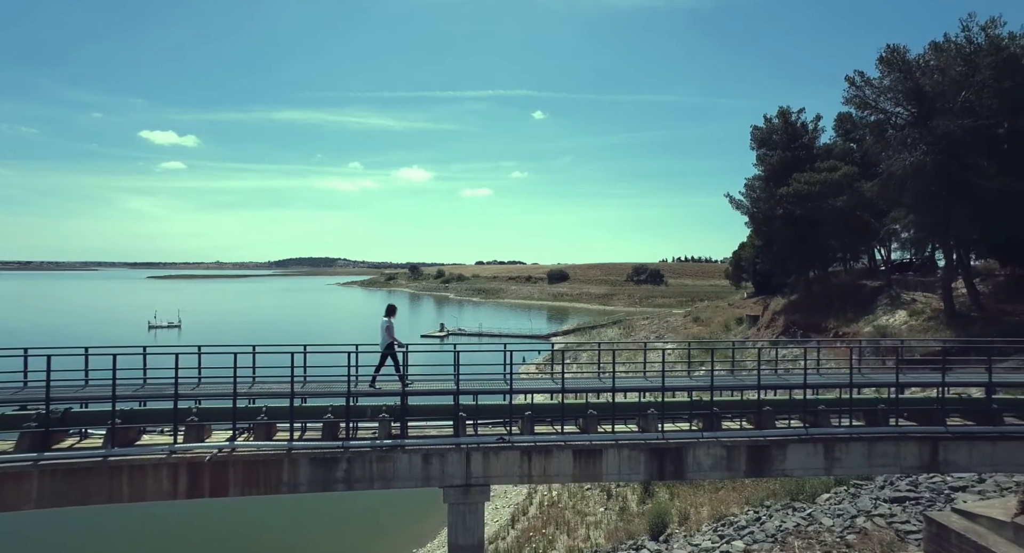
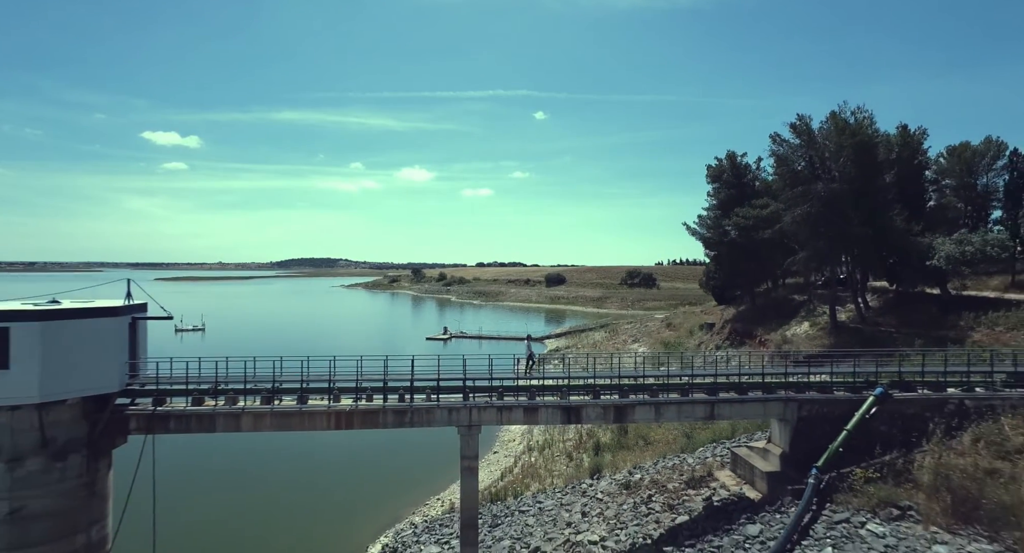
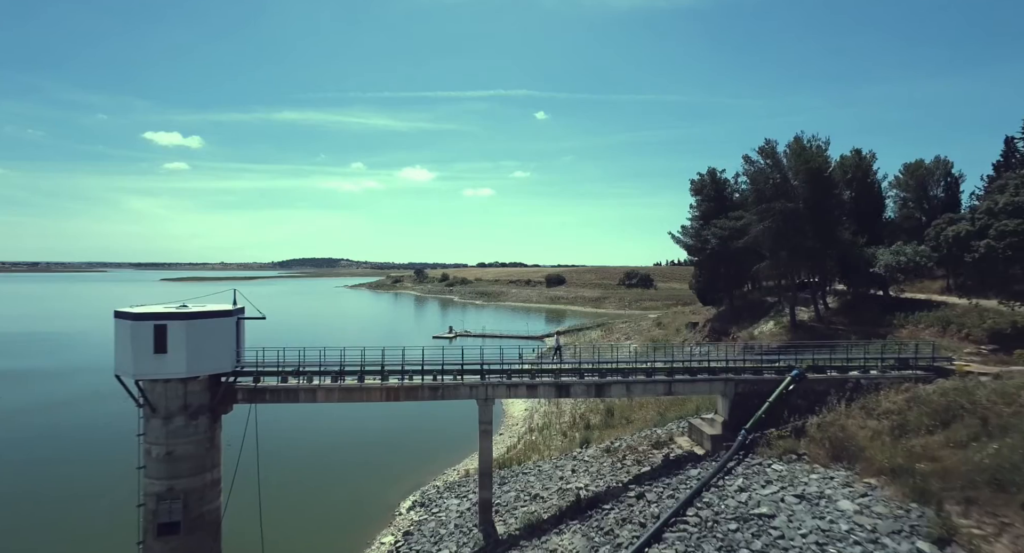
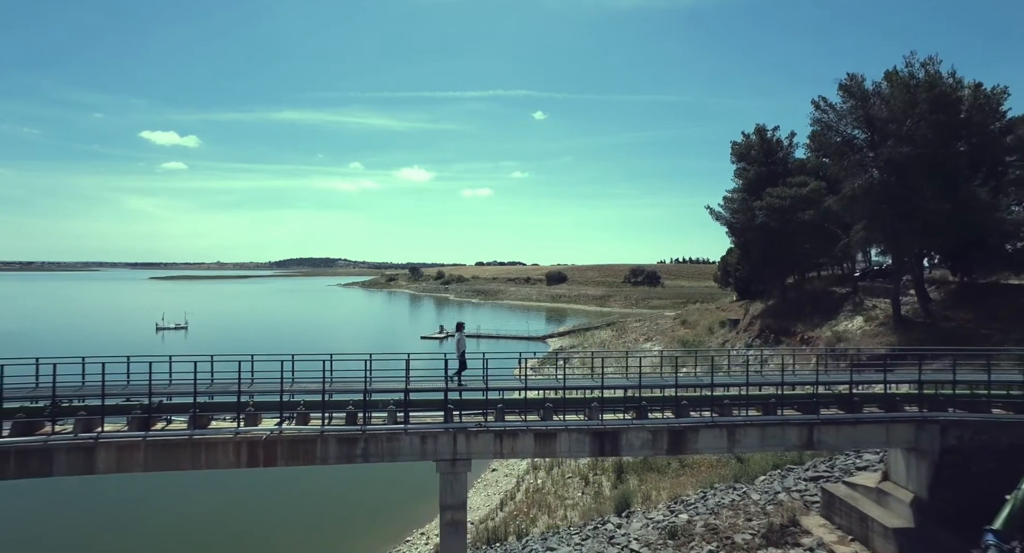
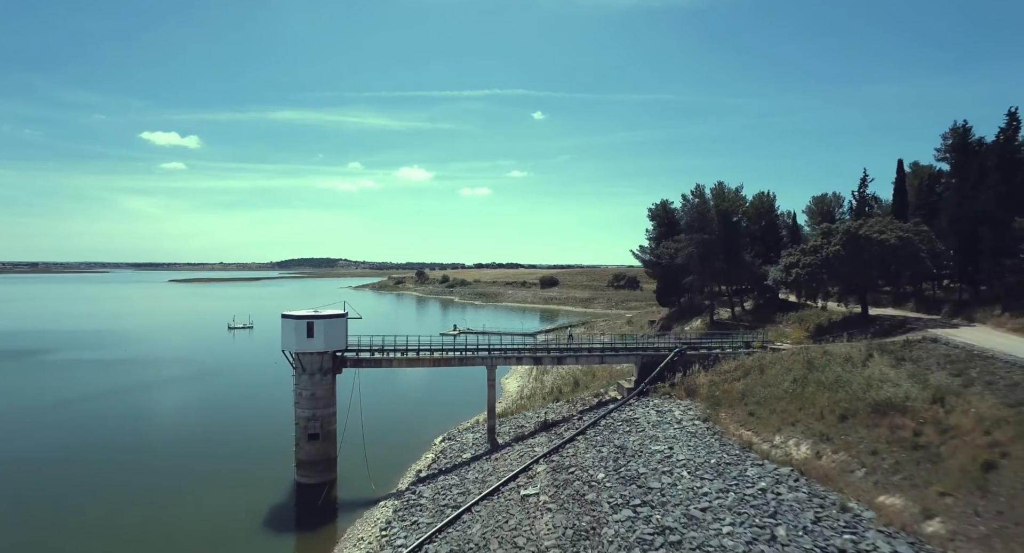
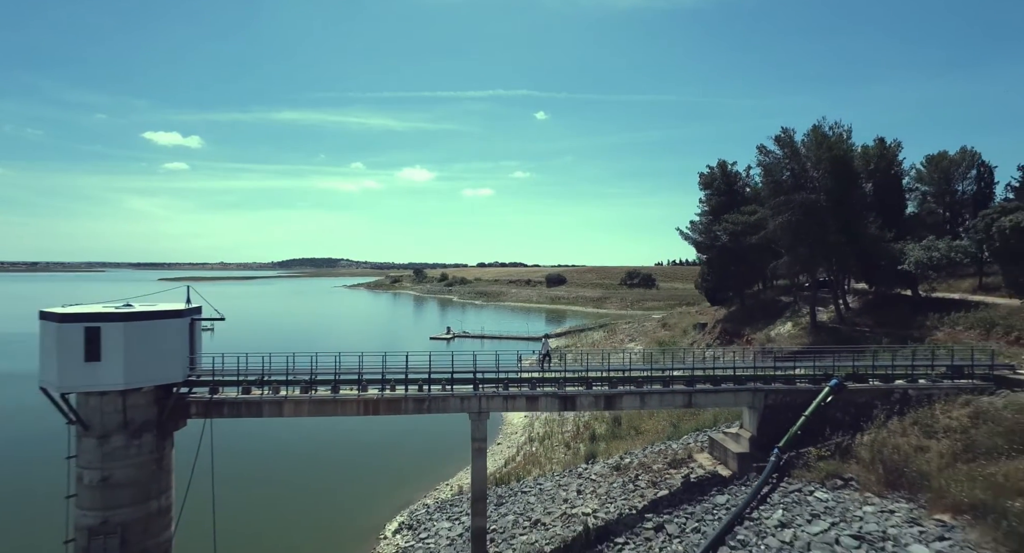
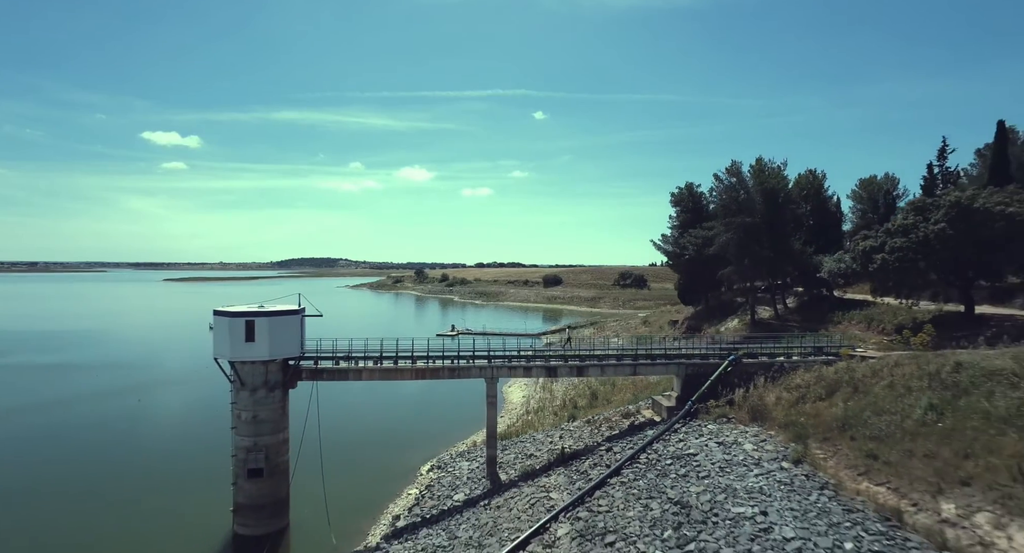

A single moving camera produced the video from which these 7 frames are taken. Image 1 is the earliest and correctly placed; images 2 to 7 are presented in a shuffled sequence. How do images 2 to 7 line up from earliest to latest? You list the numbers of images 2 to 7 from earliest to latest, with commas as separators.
4, 2, 6, 3, 7, 5
